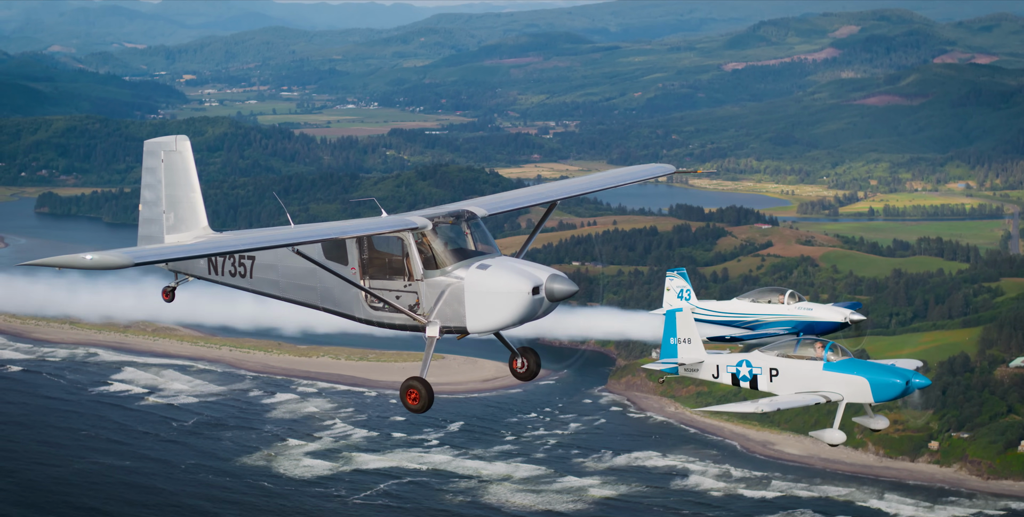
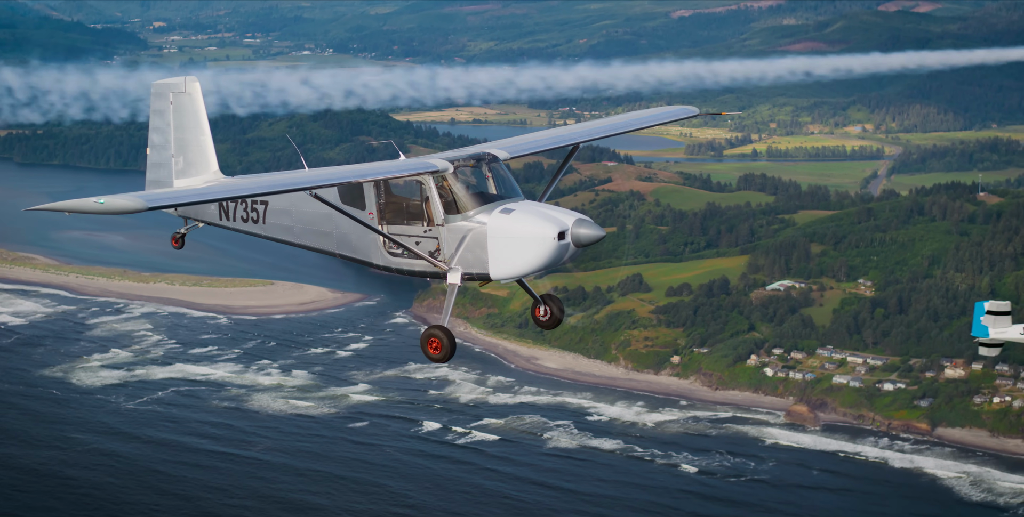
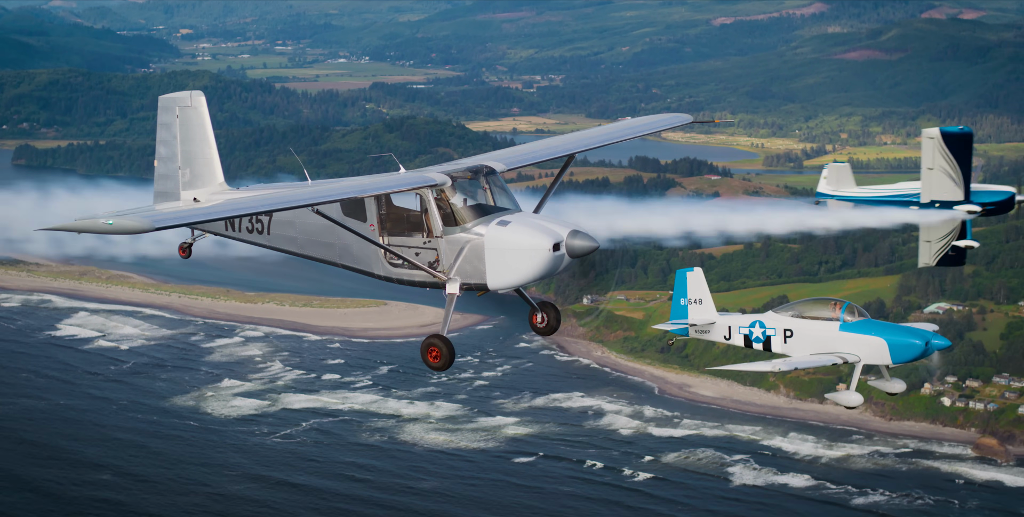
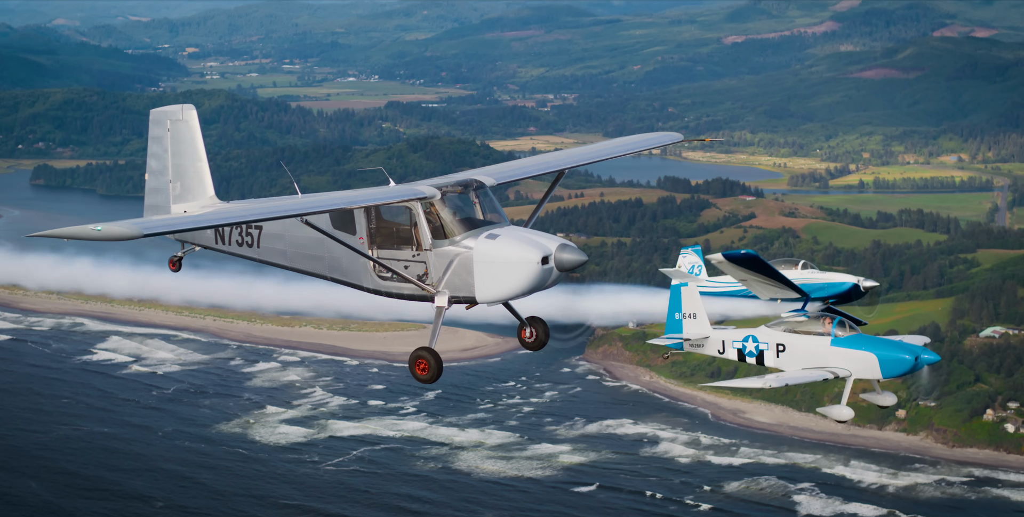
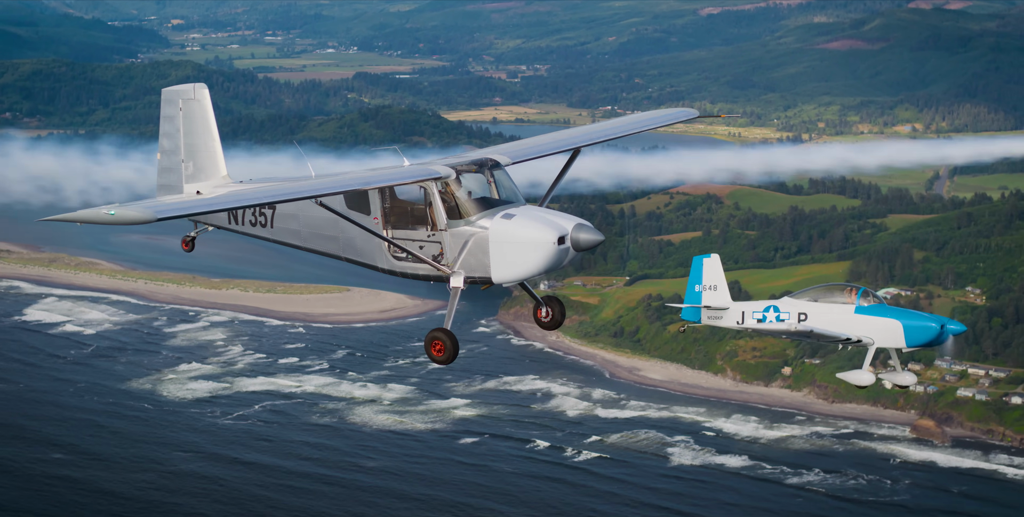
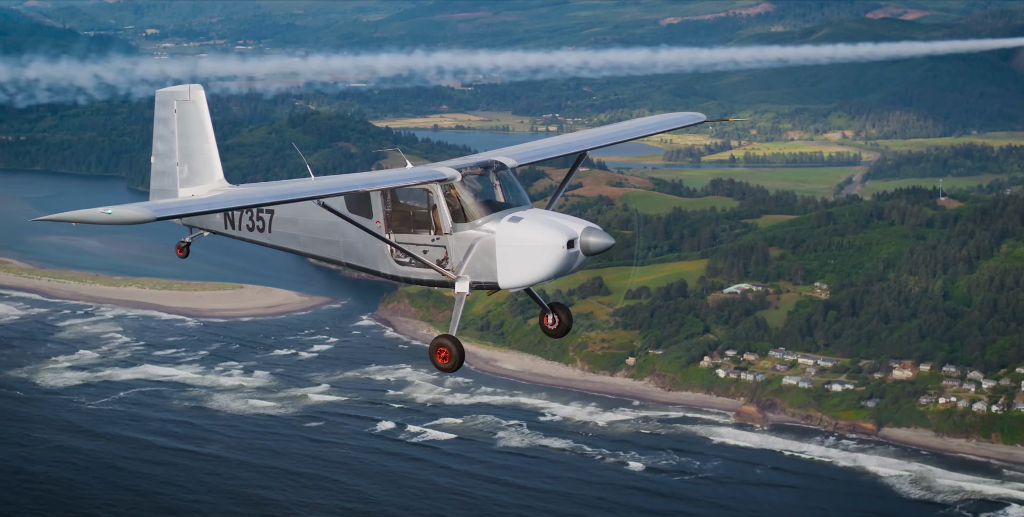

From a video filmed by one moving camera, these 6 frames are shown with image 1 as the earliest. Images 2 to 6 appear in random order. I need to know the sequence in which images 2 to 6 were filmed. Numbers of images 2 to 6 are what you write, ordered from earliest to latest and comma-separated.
4, 3, 5, 2, 6
